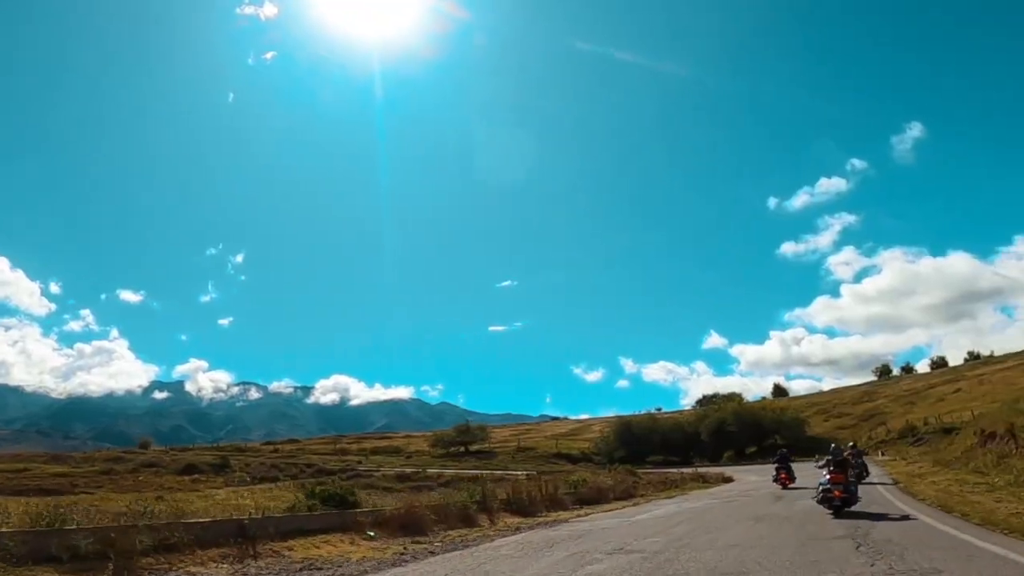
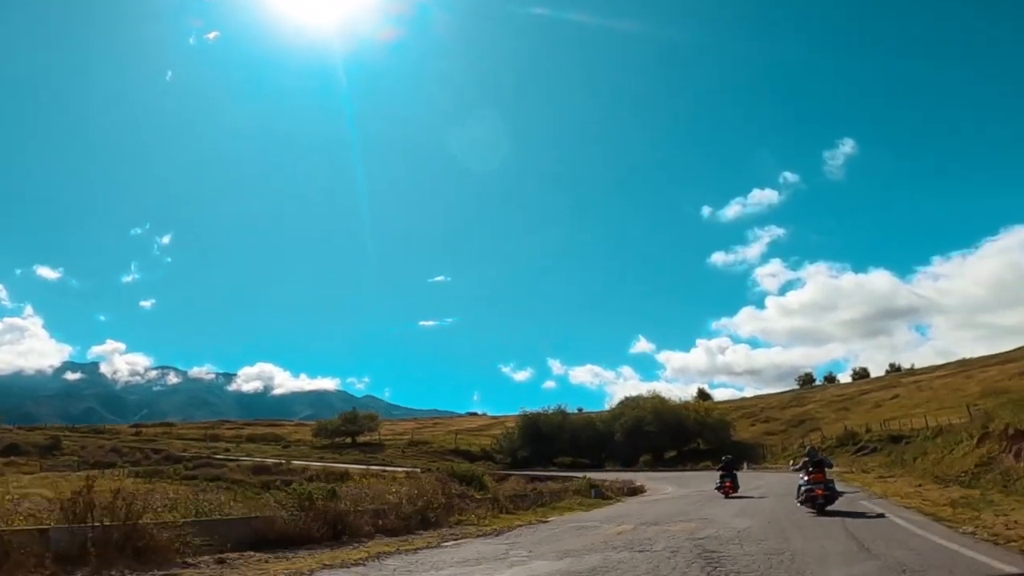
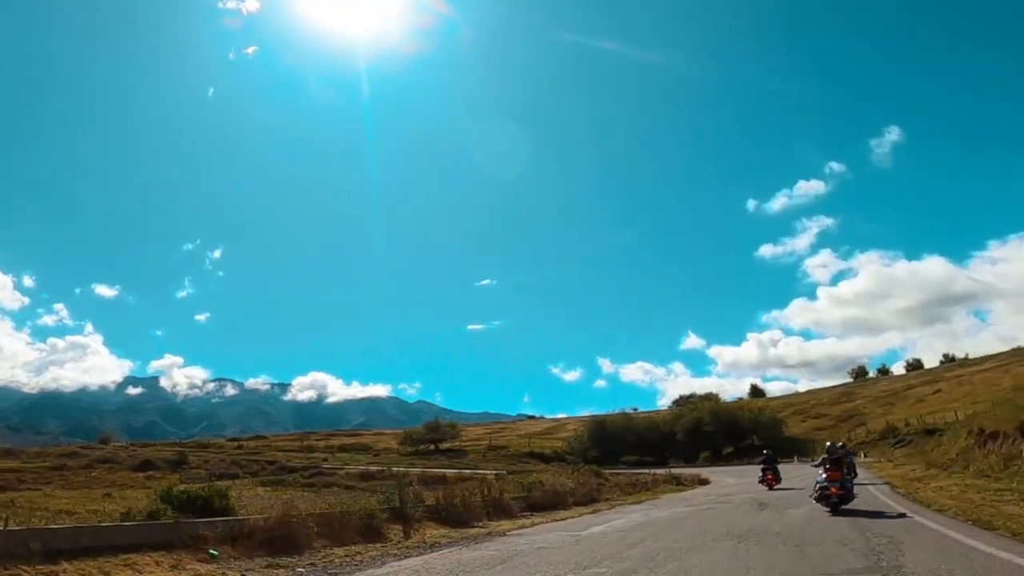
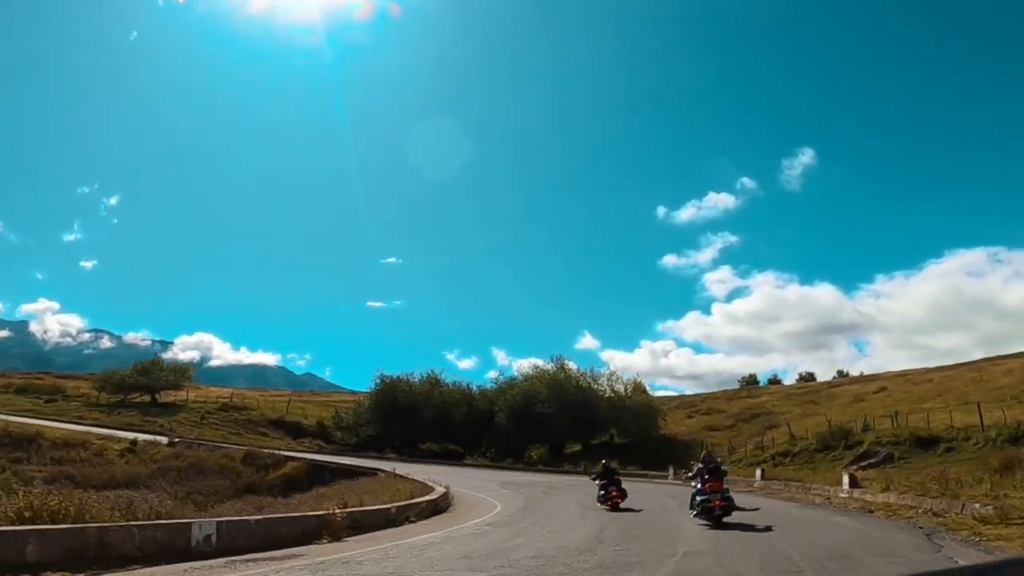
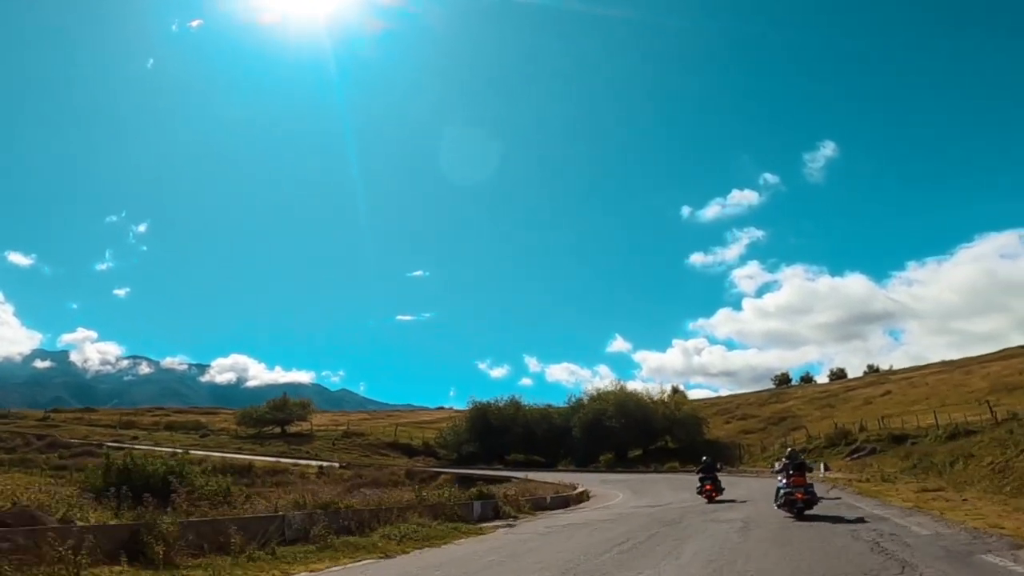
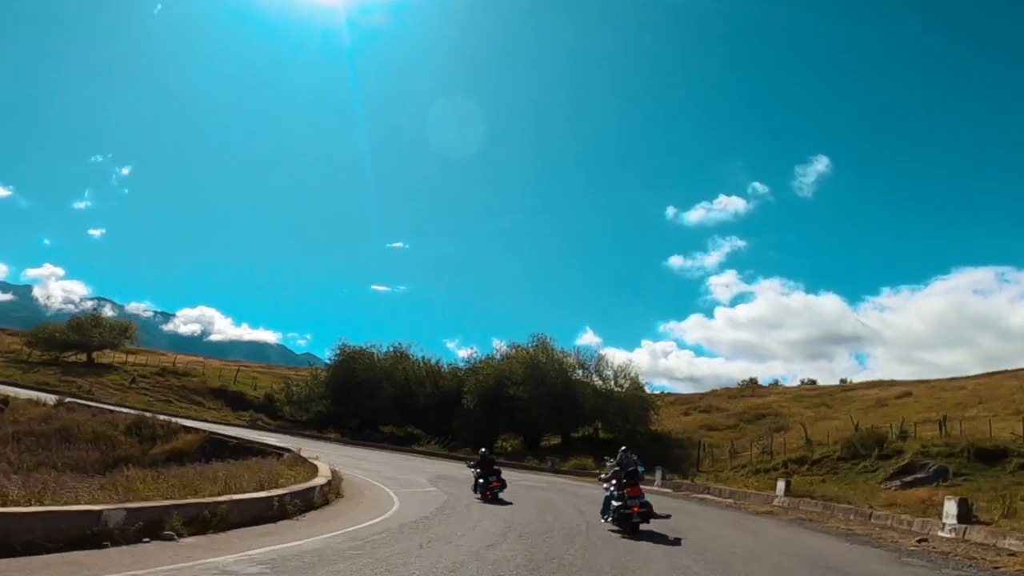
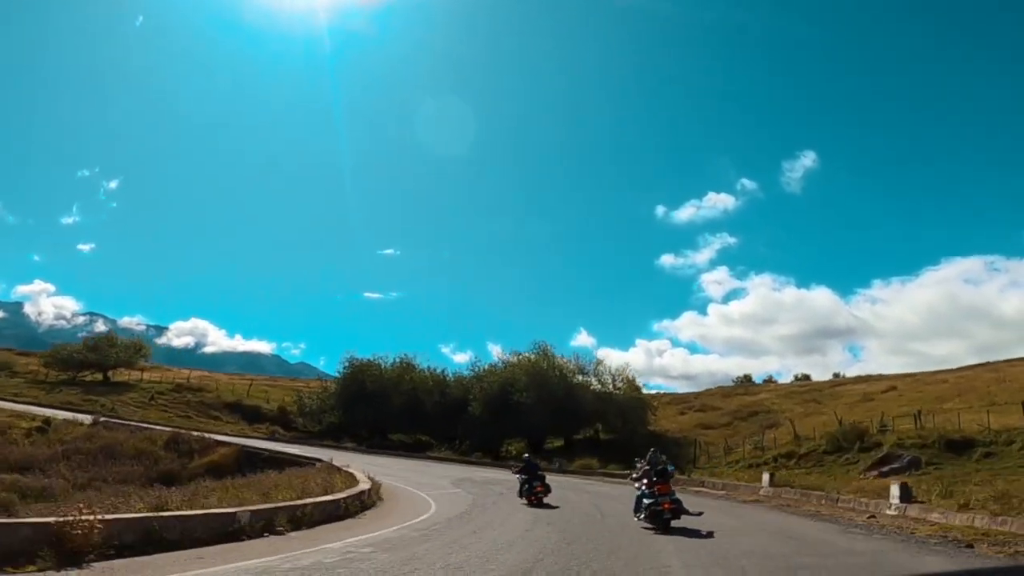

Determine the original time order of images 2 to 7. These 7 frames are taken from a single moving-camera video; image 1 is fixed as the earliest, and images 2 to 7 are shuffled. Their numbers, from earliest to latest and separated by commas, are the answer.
3, 2, 5, 4, 7, 6
